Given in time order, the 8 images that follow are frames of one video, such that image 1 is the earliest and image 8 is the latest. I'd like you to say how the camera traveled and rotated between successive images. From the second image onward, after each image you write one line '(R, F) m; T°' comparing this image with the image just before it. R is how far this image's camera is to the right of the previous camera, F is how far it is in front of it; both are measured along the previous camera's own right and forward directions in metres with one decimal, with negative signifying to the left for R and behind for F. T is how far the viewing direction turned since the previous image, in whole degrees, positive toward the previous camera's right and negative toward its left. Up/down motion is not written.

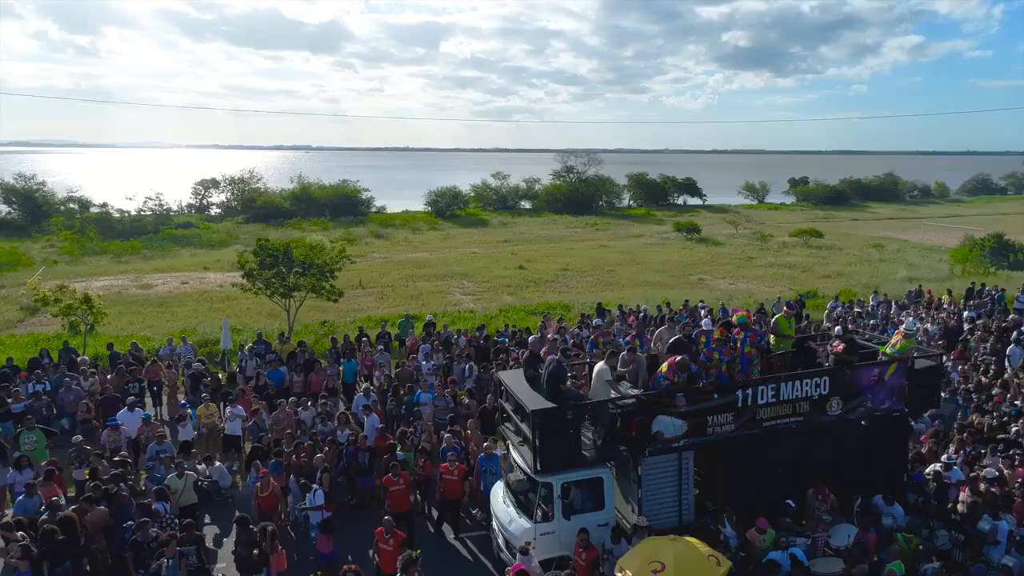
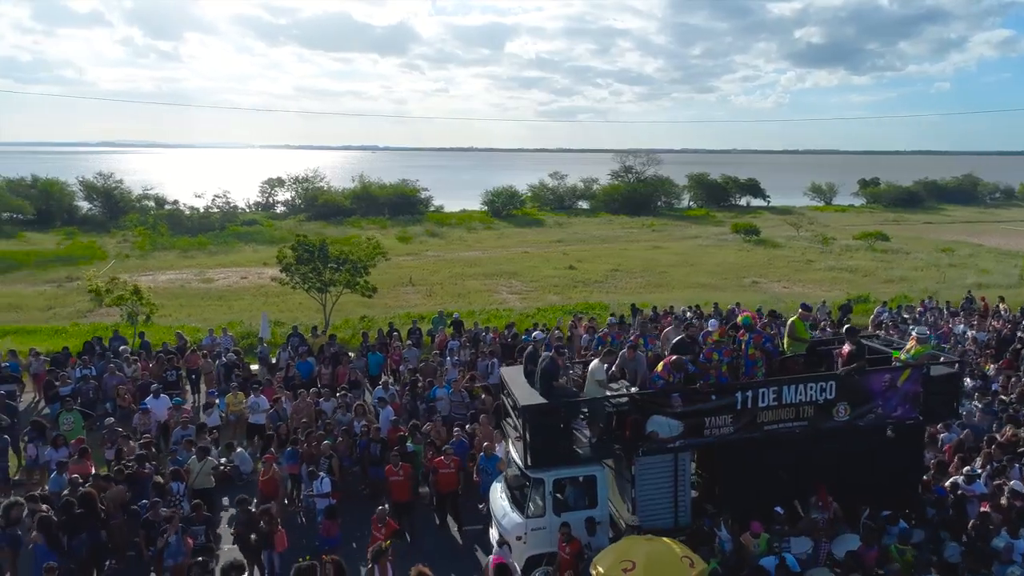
(+0.9, 0.0) m; -5°
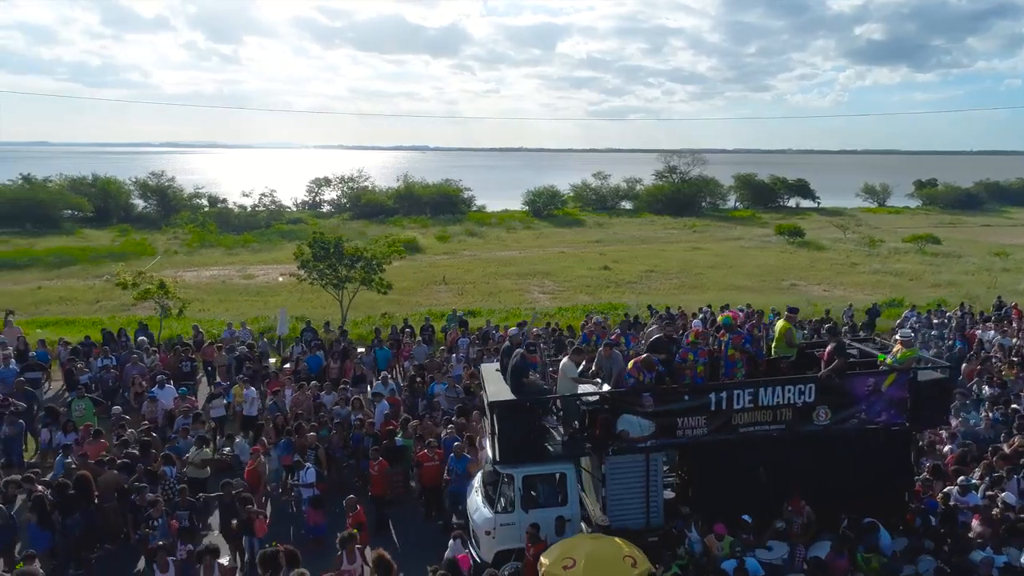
(+1.0, 0.0) m; -4°
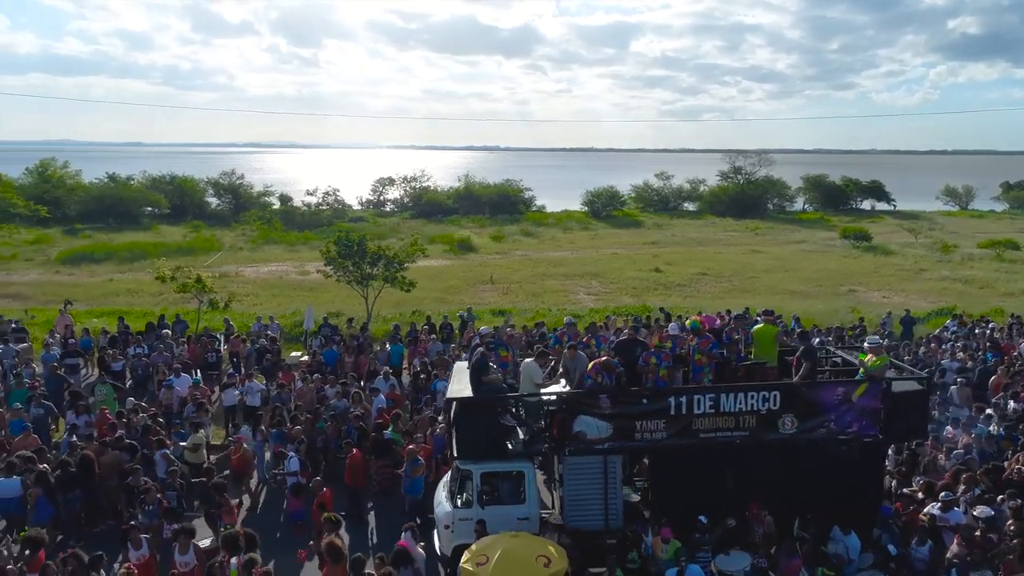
(+1.5, 0.0) m; -5°
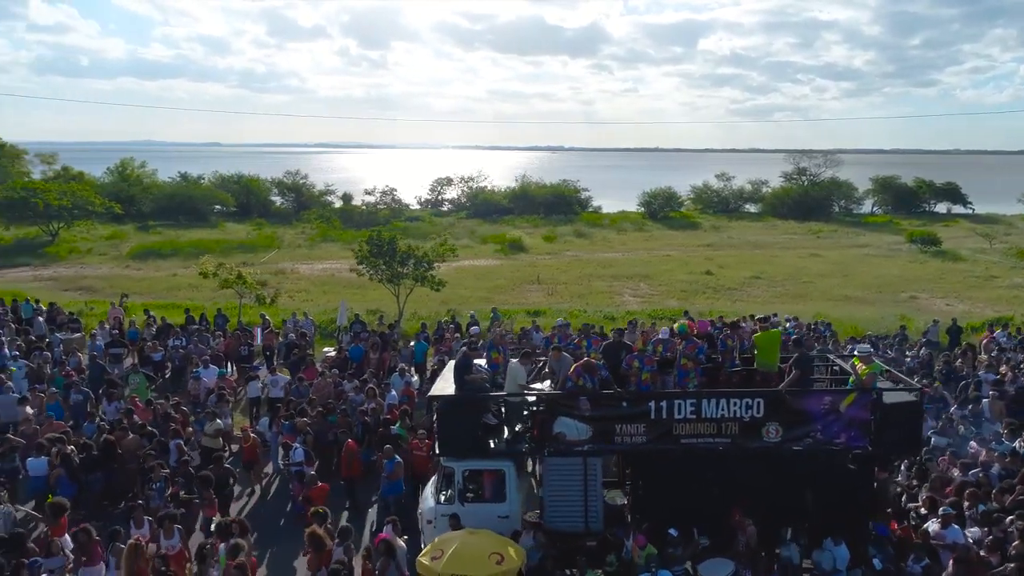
(+1.1, -0.1) m; -5°
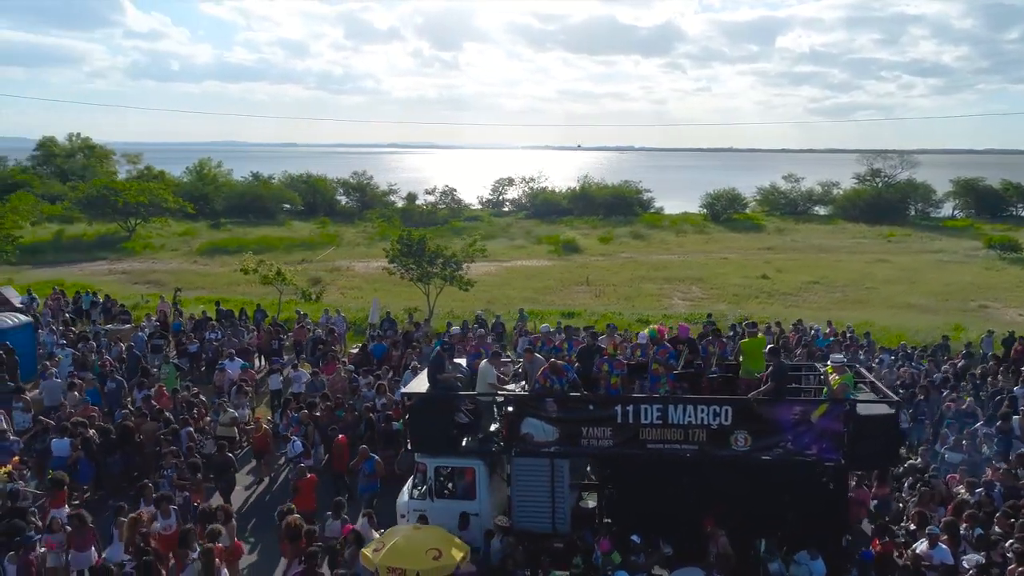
(+1.3, -0.1) m; -5°
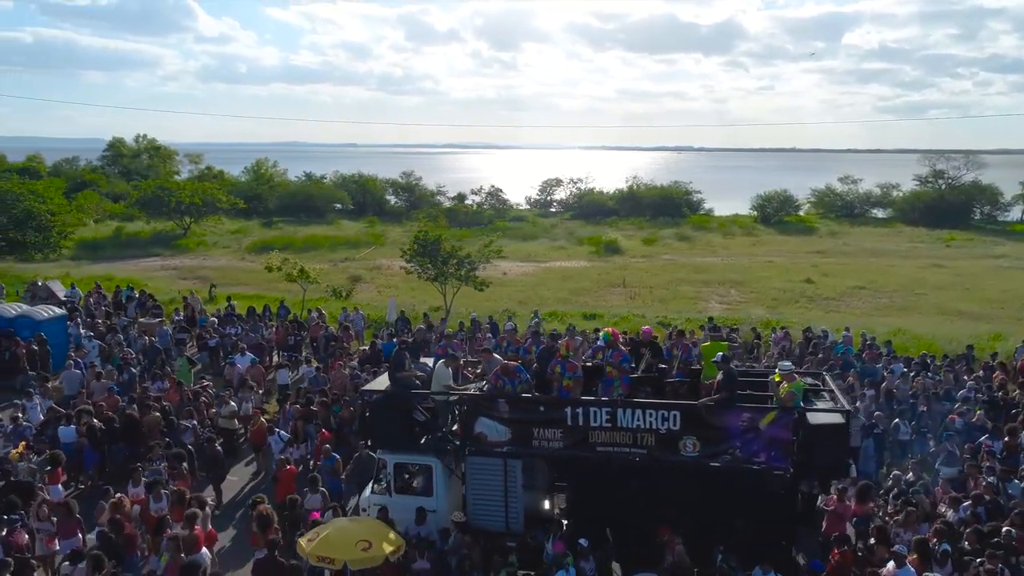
(+1.3, -0.1) m; -4°
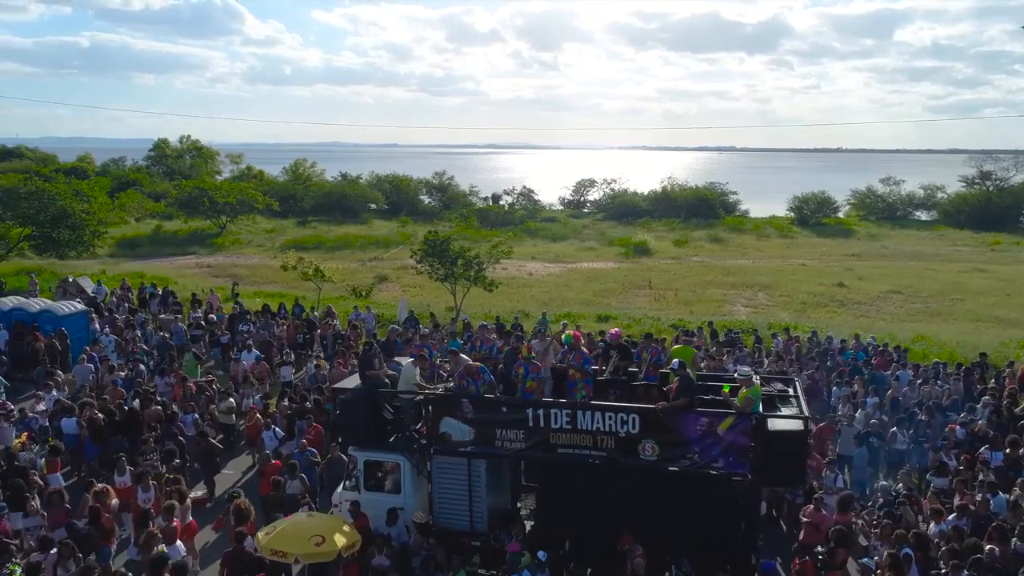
(+1.0, 0.0) m; -3°
